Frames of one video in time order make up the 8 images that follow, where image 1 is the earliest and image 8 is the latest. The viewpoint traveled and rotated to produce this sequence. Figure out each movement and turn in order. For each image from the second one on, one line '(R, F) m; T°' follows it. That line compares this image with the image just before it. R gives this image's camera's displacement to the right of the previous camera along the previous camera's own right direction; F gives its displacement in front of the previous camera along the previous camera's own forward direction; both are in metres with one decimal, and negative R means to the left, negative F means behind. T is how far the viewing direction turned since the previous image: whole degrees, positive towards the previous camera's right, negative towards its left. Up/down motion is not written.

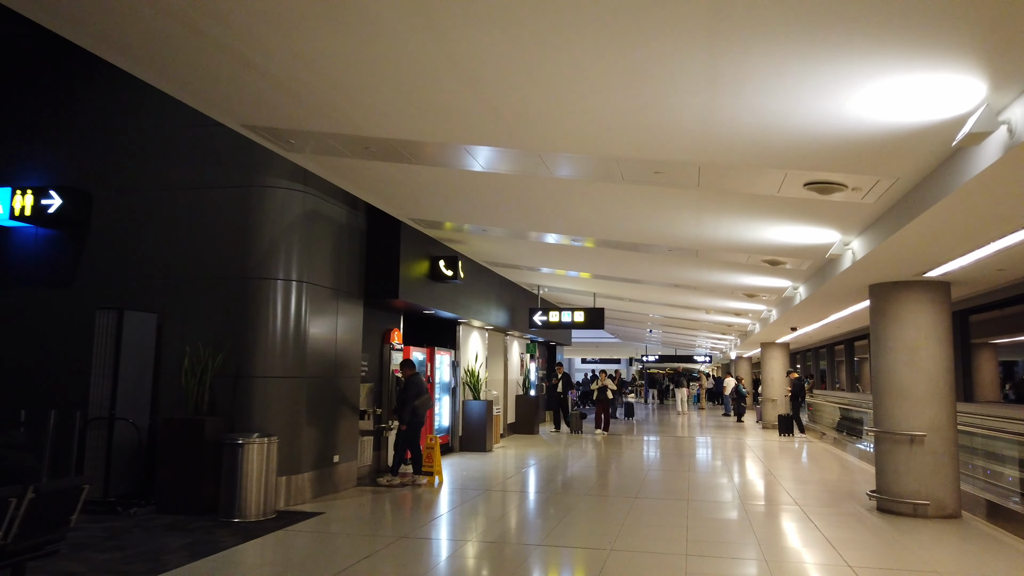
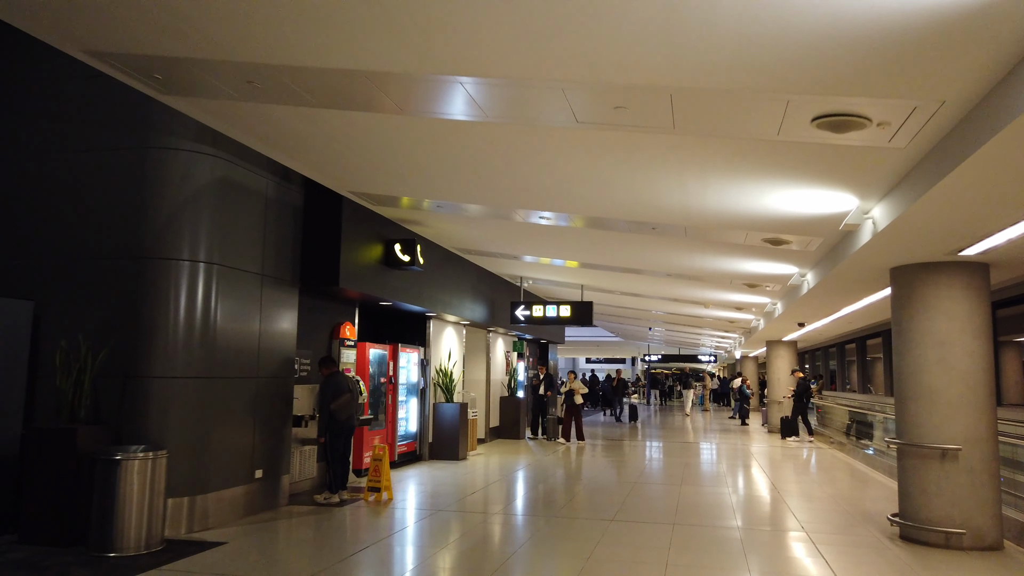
(+0.5, +1.2) m; -1°
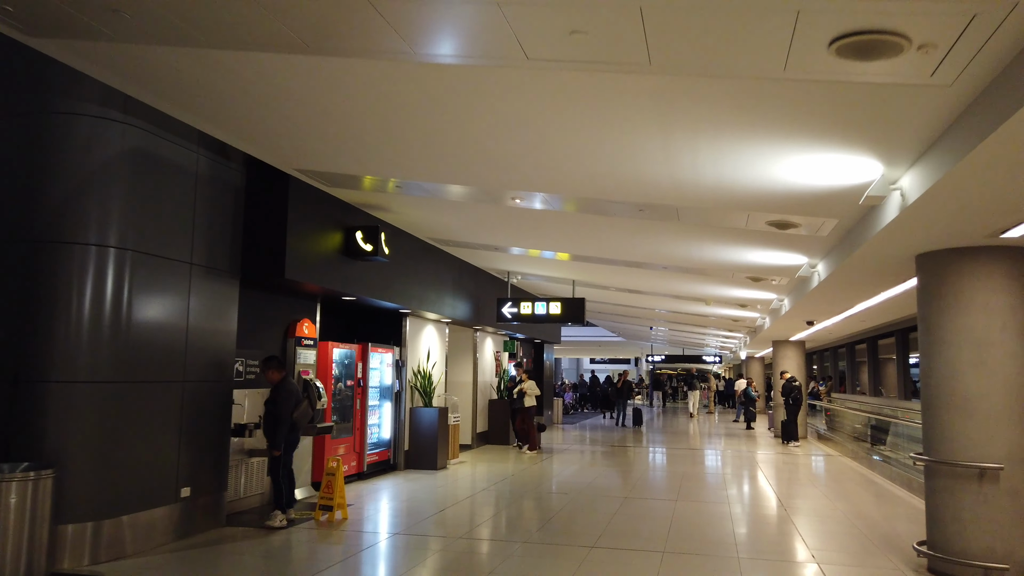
(+0.3, +0.9) m; 0°
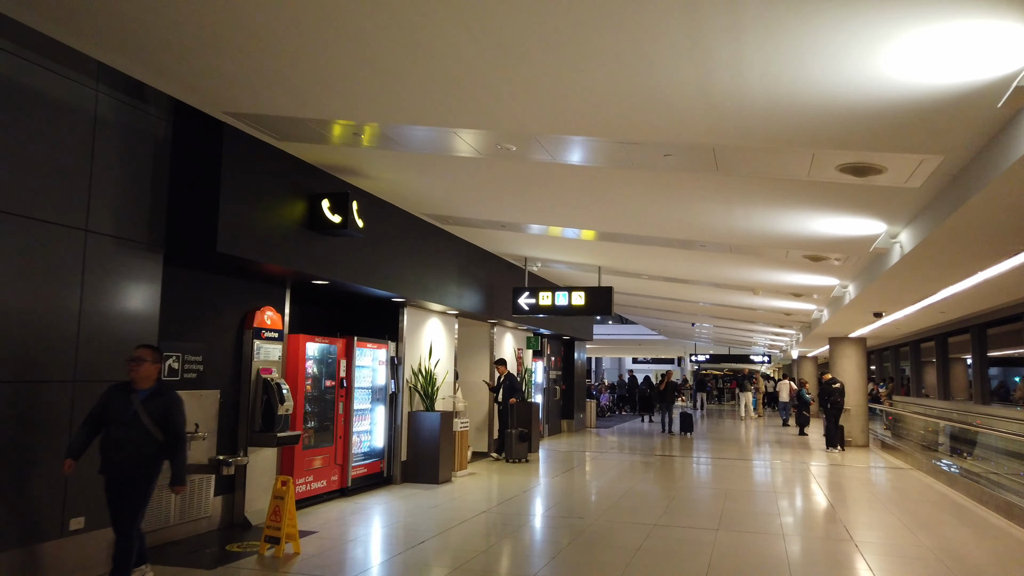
(+0.4, +1.4) m; -3°
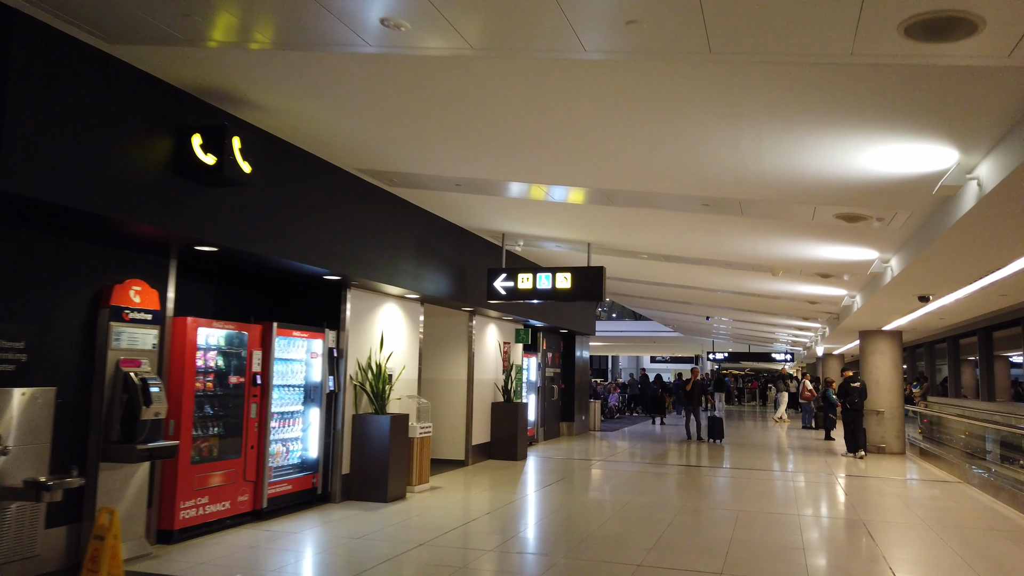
(+0.5, +1.6) m; -2°
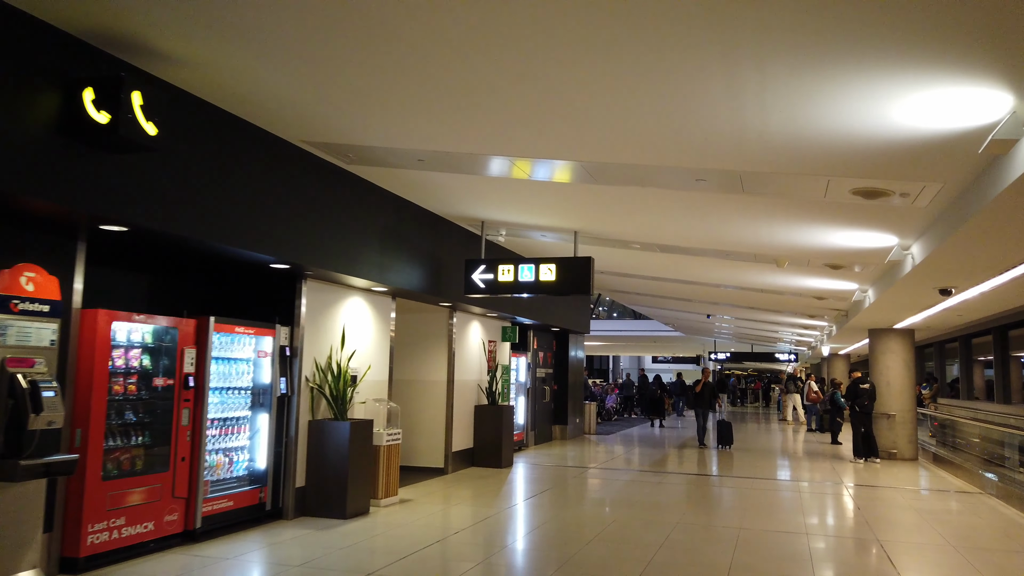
(+0.2, +0.8) m; 0°
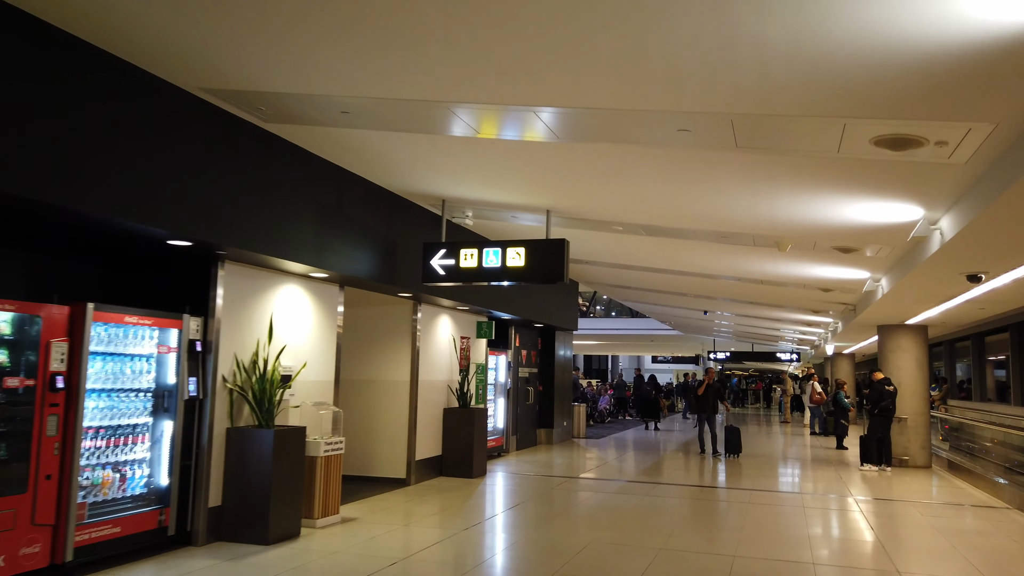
(+0.3, +1.0) m; 0°
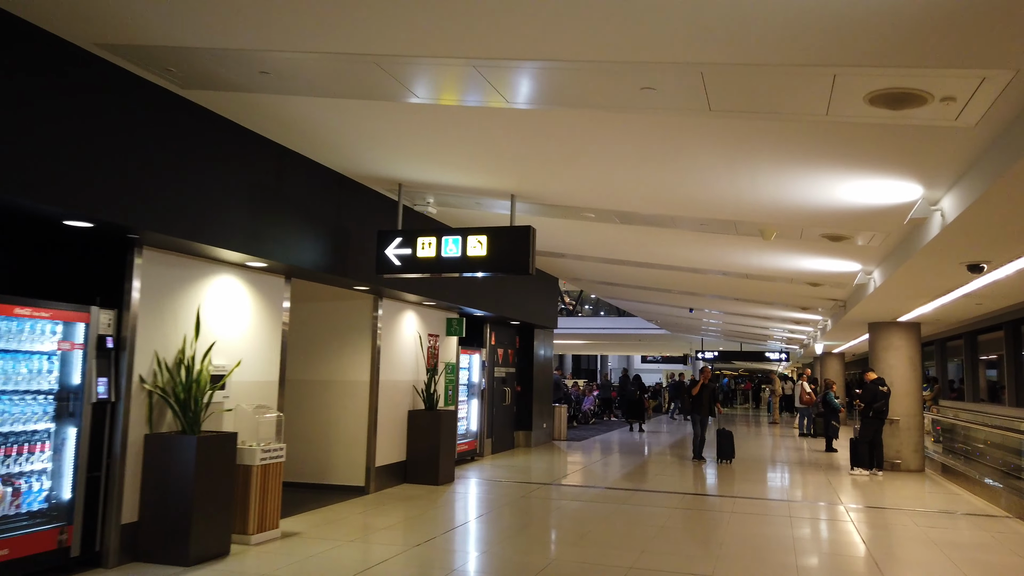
(+0.3, +0.6) m; +1°
